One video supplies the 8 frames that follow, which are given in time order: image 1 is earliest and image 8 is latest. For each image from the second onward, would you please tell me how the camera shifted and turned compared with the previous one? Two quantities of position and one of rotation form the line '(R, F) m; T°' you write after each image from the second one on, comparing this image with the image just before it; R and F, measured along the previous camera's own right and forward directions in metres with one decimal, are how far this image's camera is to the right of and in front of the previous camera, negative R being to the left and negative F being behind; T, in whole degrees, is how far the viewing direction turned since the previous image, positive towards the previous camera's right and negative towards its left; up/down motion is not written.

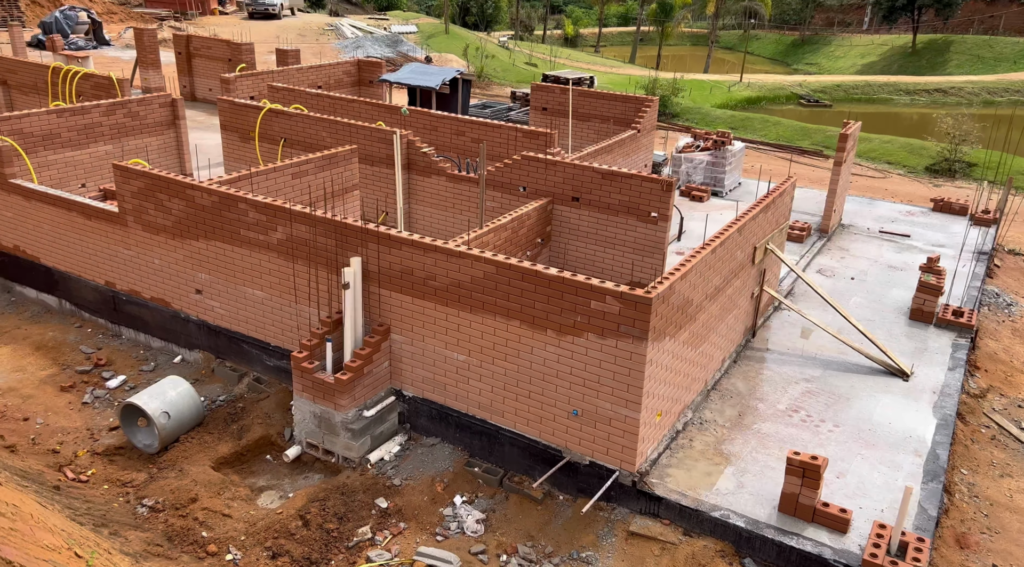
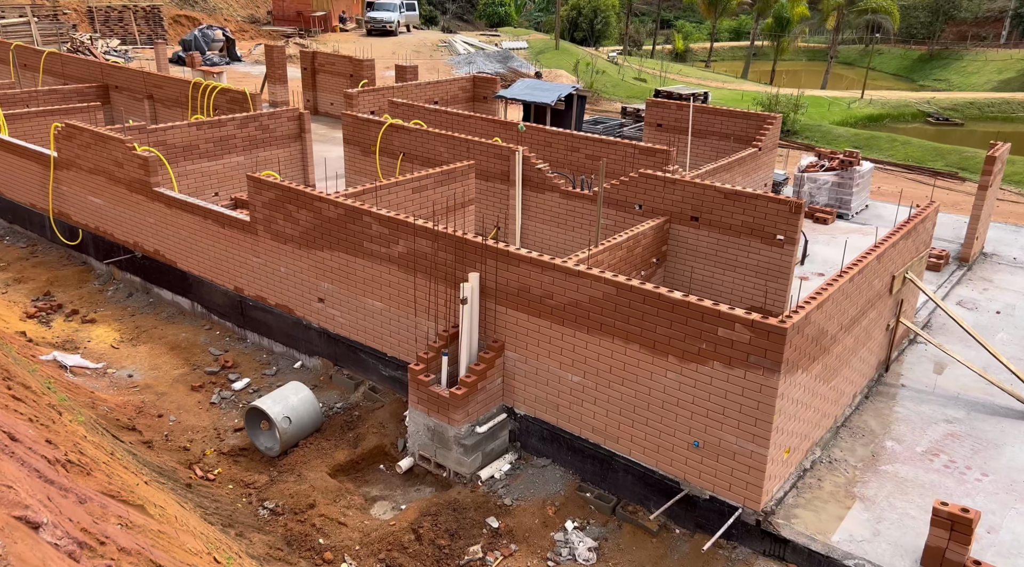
(-0.2, +0.1) m; -7°
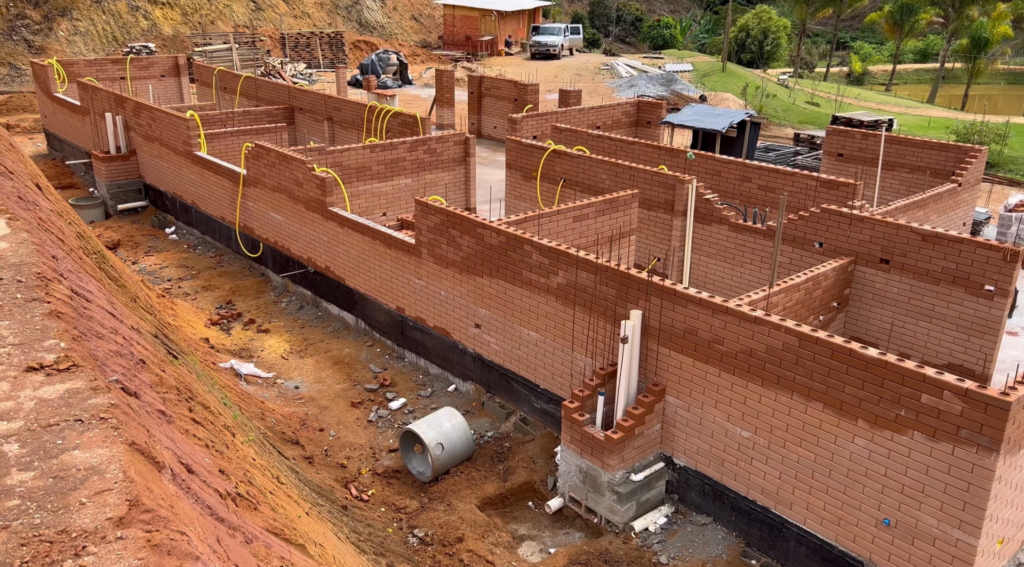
(-0.1, +0.3) m; -11°
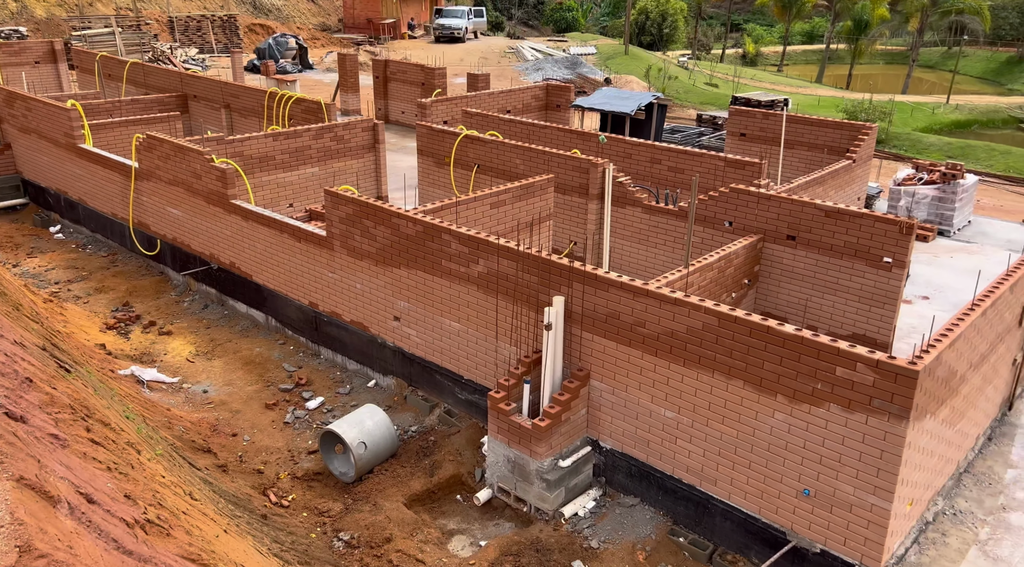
(-0.1, +0.2) m; +6°
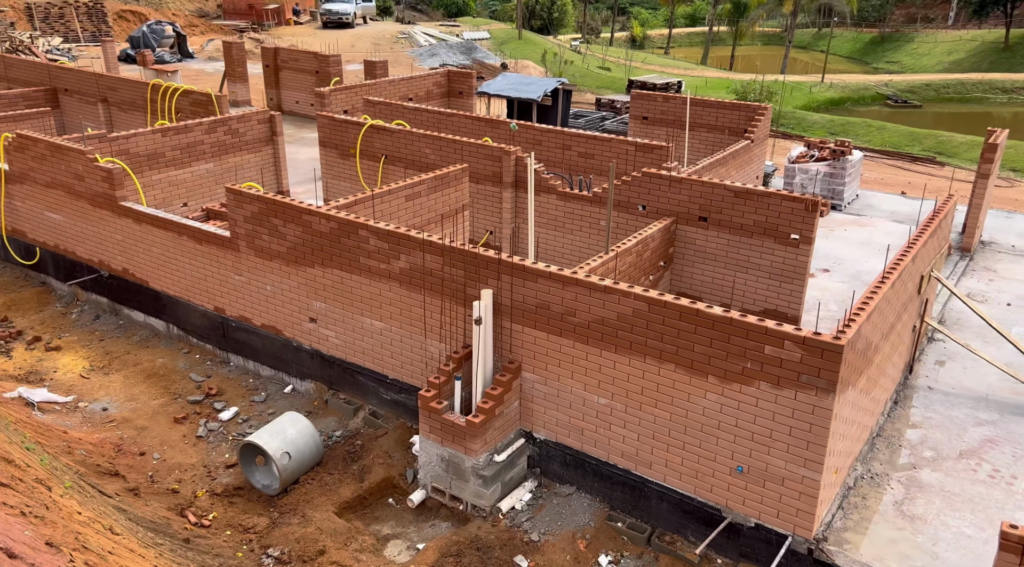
(-0.2, +0.2) m; +7°
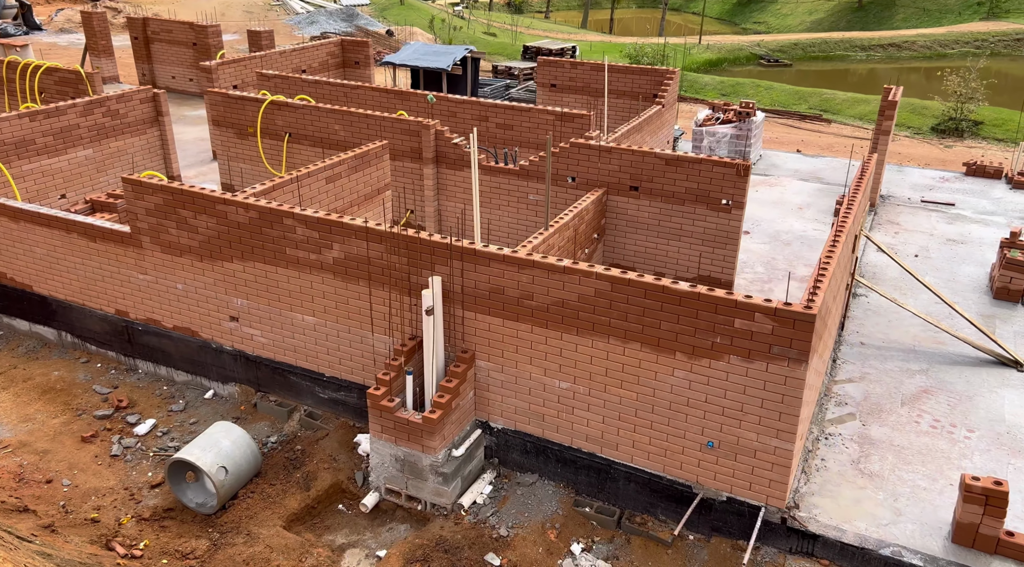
(-0.5, +0.5) m; +8°
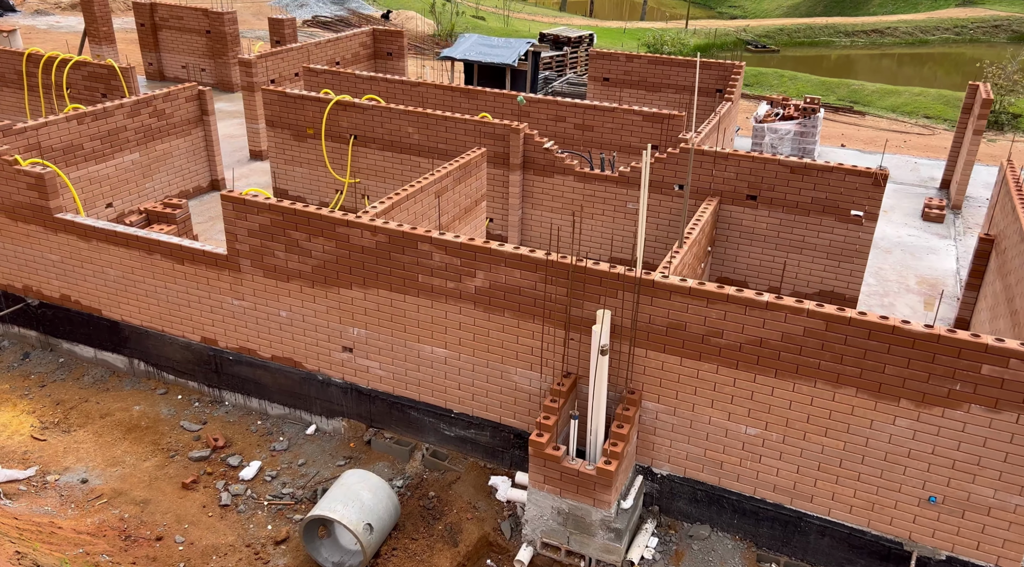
(-1.7, +0.8) m; +2°
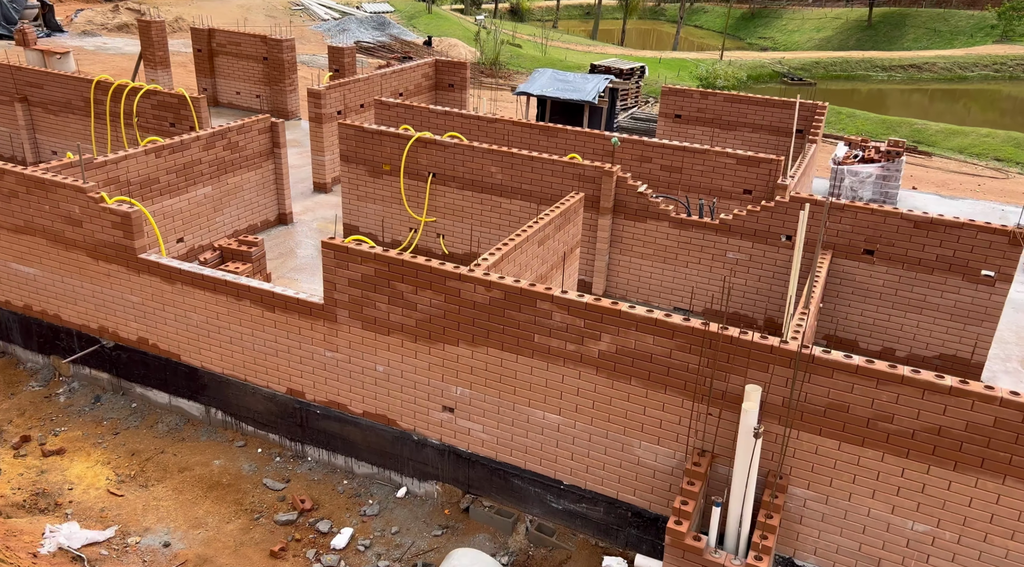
(-0.9, +0.5) m; -1°
